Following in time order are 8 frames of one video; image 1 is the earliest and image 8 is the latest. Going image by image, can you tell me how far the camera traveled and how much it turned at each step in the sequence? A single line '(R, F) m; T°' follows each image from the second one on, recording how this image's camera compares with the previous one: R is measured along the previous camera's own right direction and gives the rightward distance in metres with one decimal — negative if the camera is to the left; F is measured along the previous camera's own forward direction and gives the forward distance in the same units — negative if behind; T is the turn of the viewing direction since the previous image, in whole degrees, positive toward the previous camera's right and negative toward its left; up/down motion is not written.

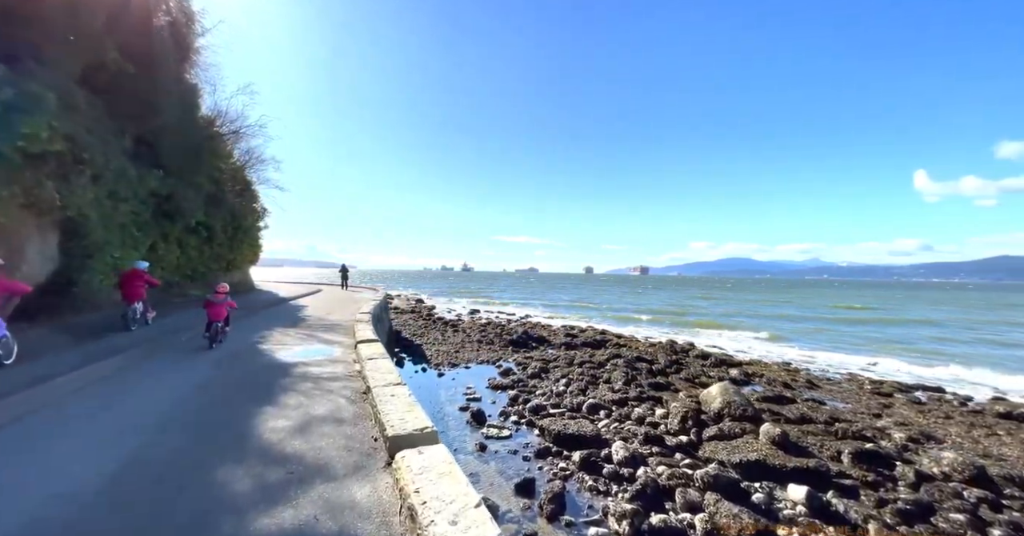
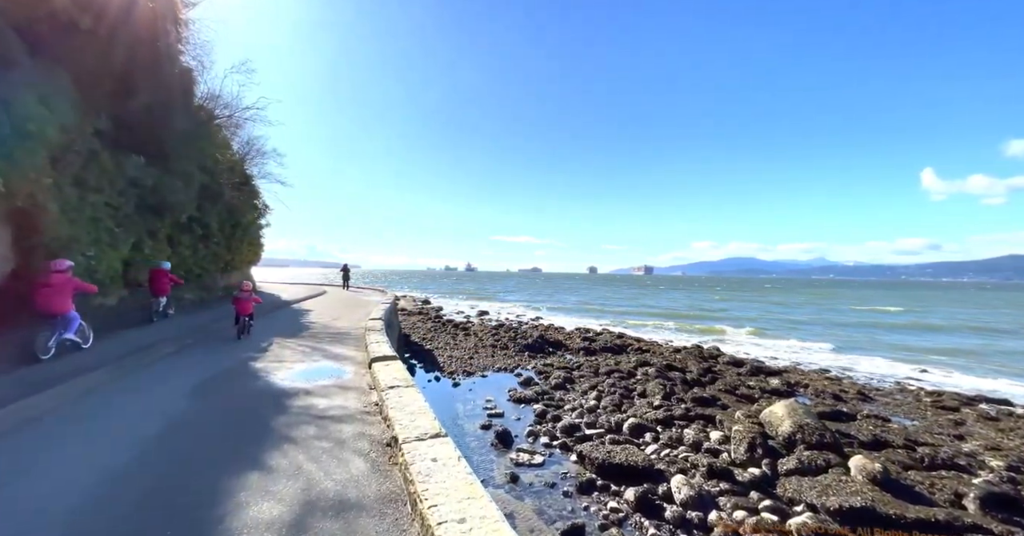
(-0.6, +1.1) m; -1°
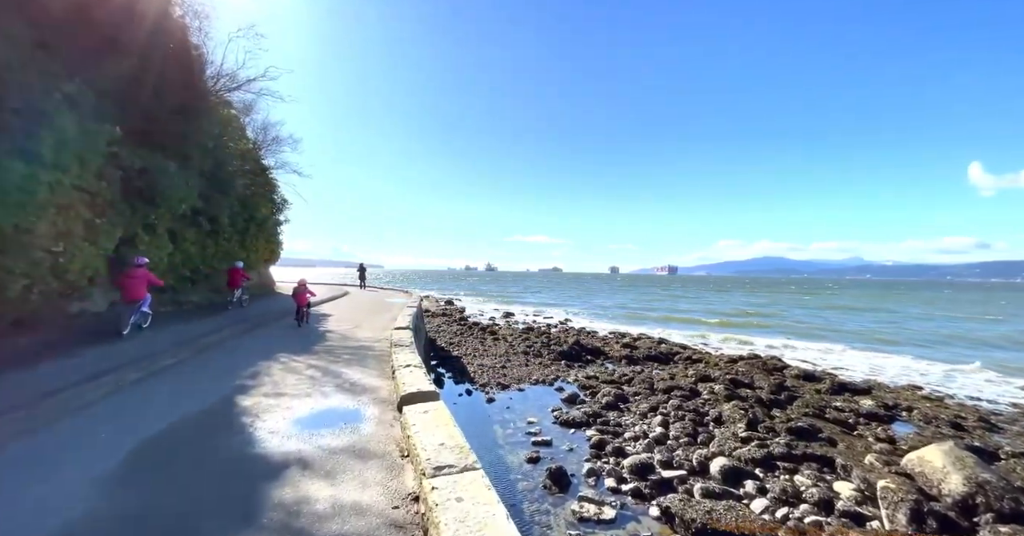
(-0.6, +1.6) m; -3°
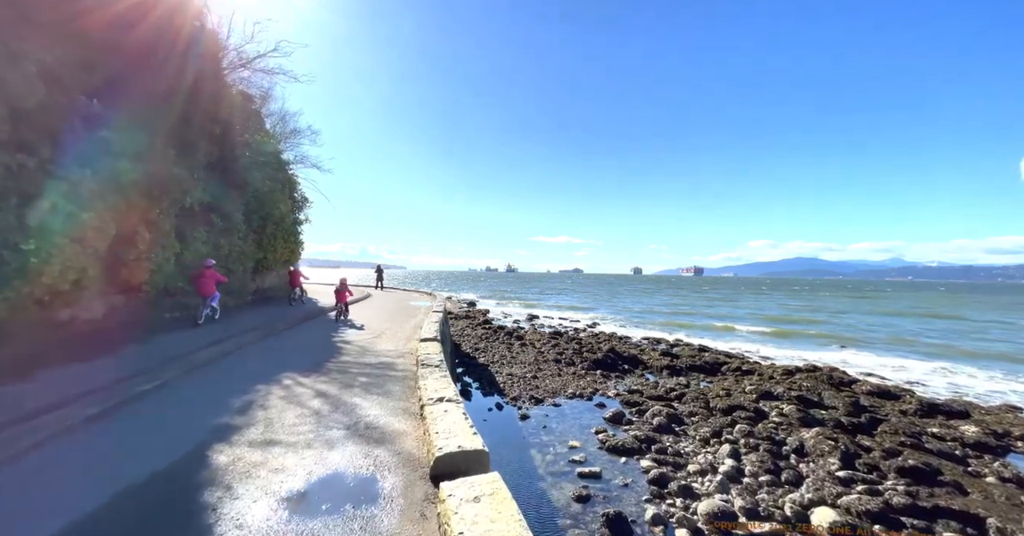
(-0.4, +1.2) m; -3°
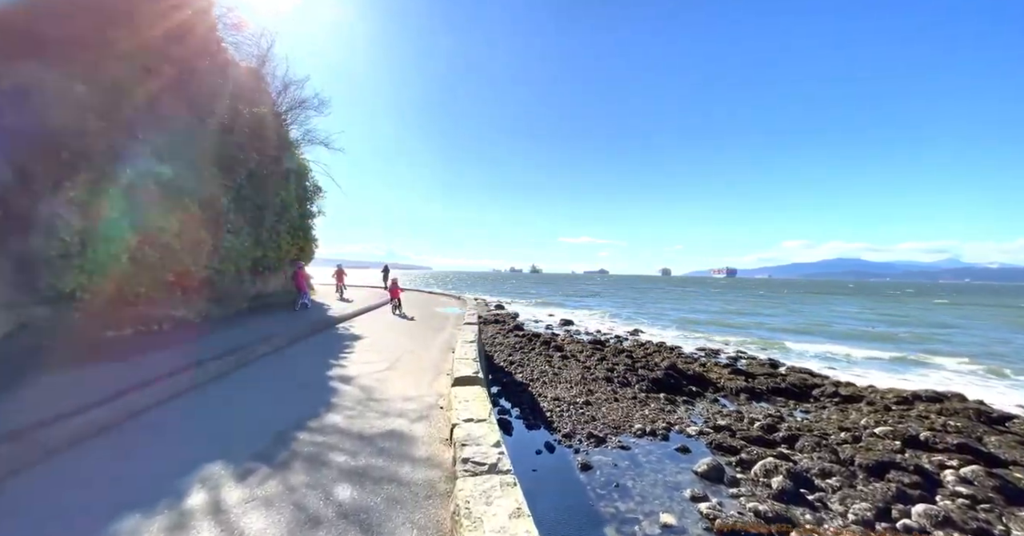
(-0.6, +2.4) m; -4°
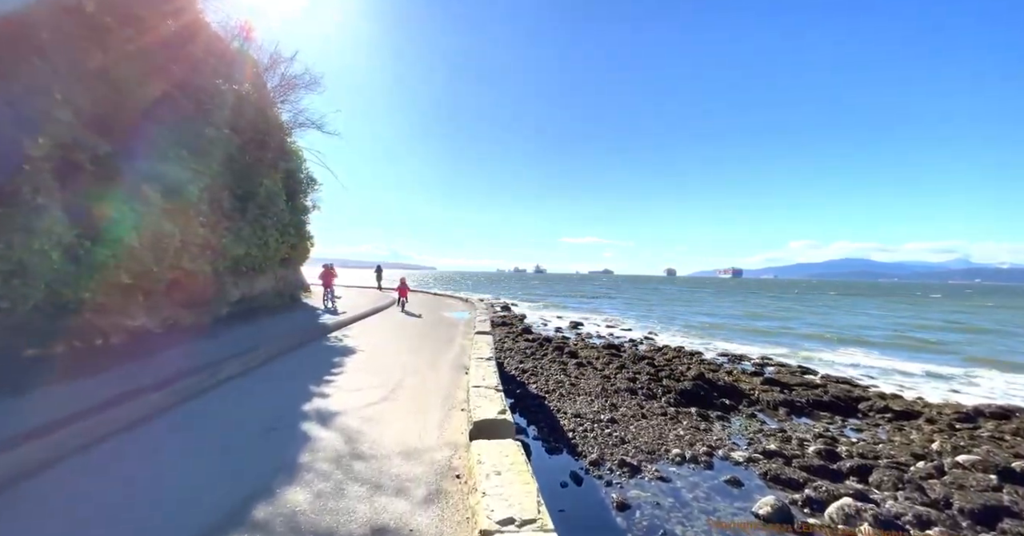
(-0.3, +1.2) m; -1°
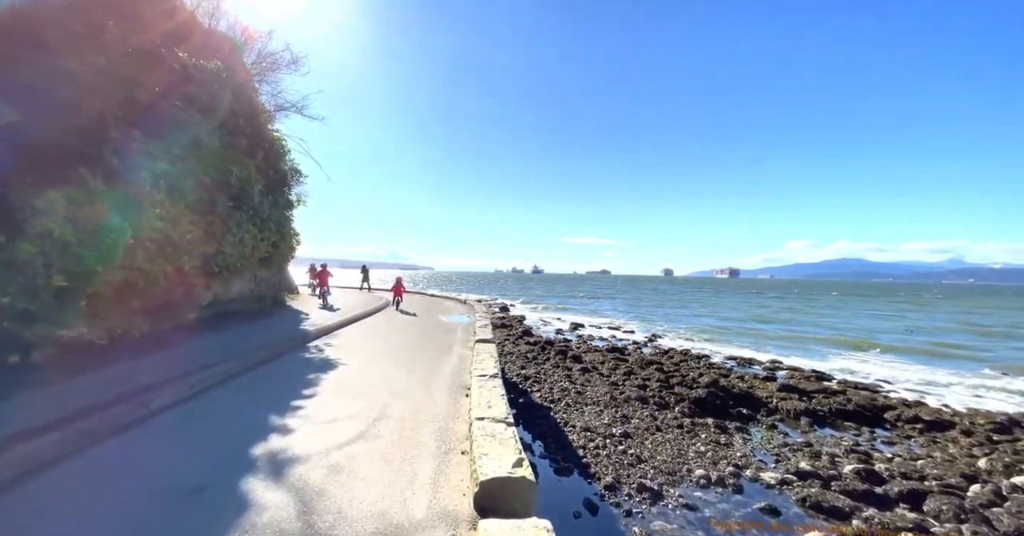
(-0.1, +0.9) m; 0°
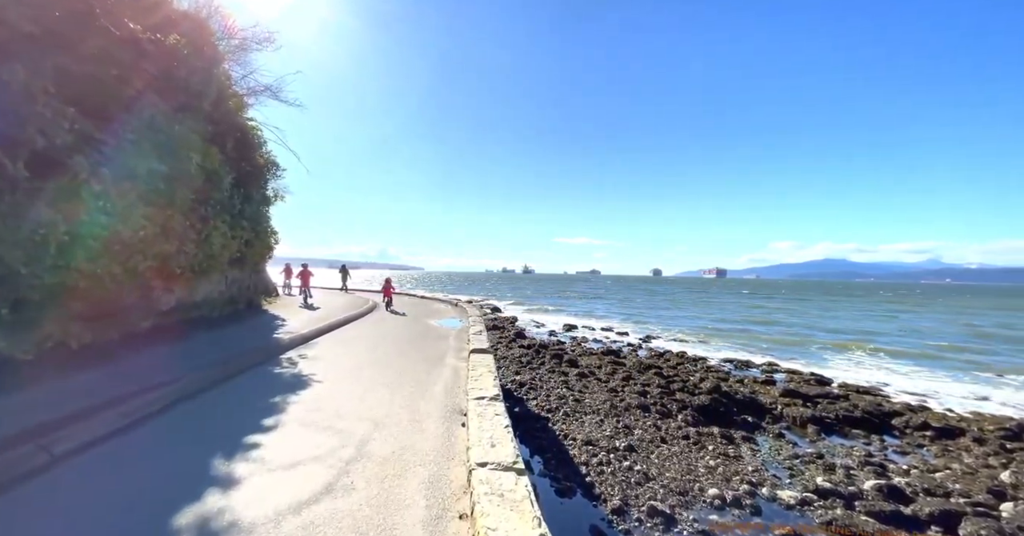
(-0.1, +0.7) m; +1°
